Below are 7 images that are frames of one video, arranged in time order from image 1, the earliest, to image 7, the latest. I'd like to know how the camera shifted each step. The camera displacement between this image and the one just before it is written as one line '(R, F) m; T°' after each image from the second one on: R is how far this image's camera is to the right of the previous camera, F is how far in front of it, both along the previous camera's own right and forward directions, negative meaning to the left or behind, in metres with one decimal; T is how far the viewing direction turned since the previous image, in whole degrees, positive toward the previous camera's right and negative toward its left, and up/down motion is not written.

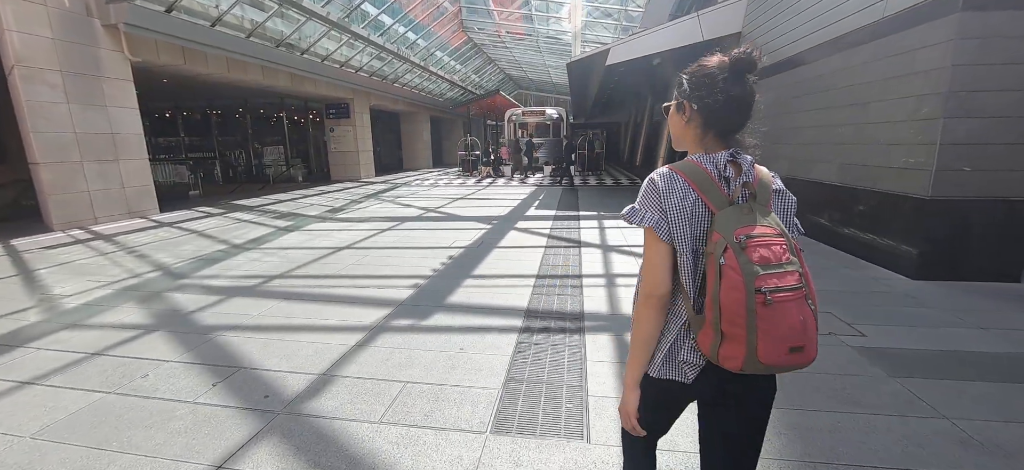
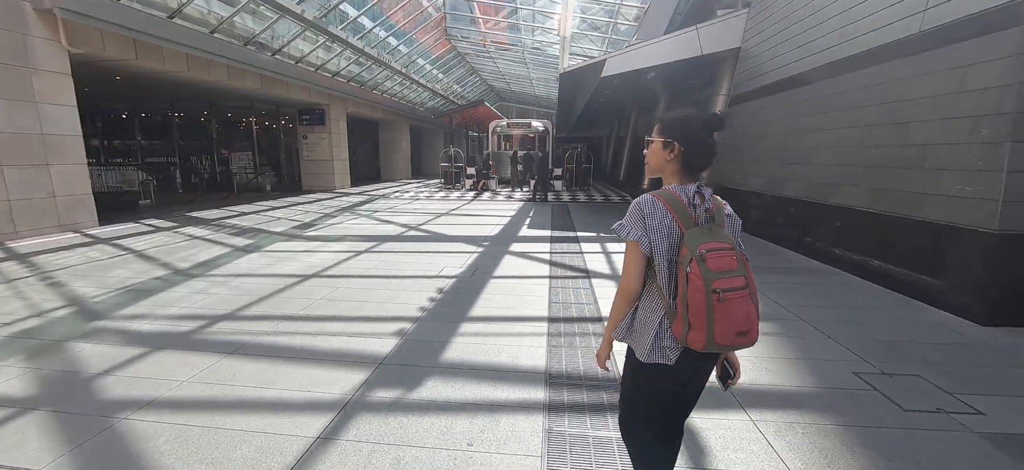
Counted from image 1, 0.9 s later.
(-0.3, +0.7) m; +3°
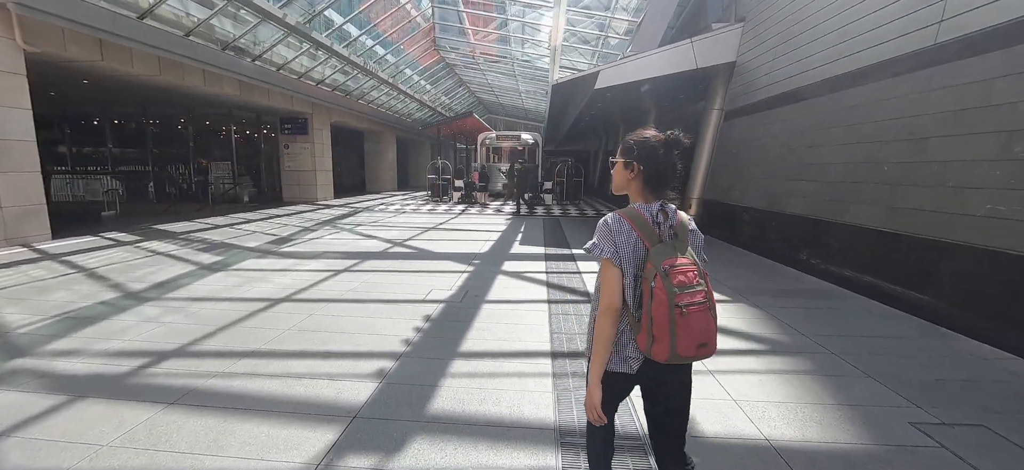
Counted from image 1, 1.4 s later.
(-0.1, +0.4) m; +2°
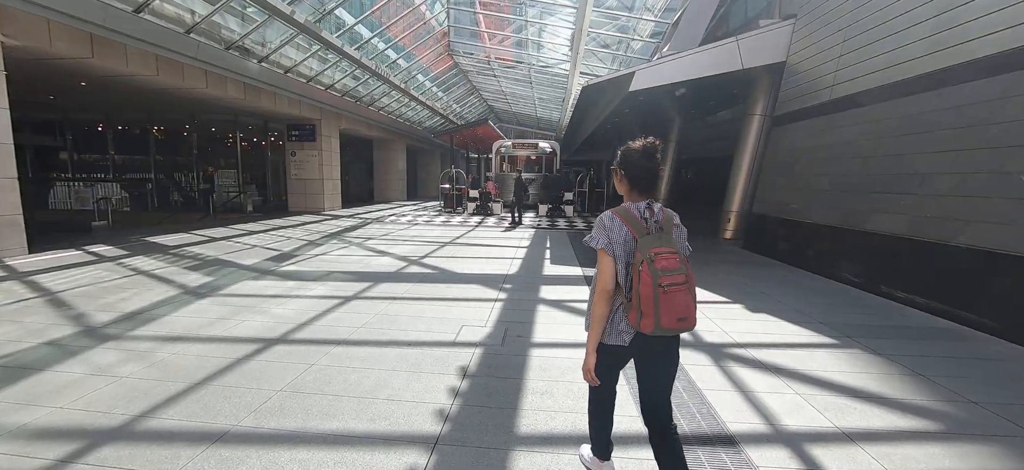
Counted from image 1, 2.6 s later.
(-0.5, +0.9) m; -1°
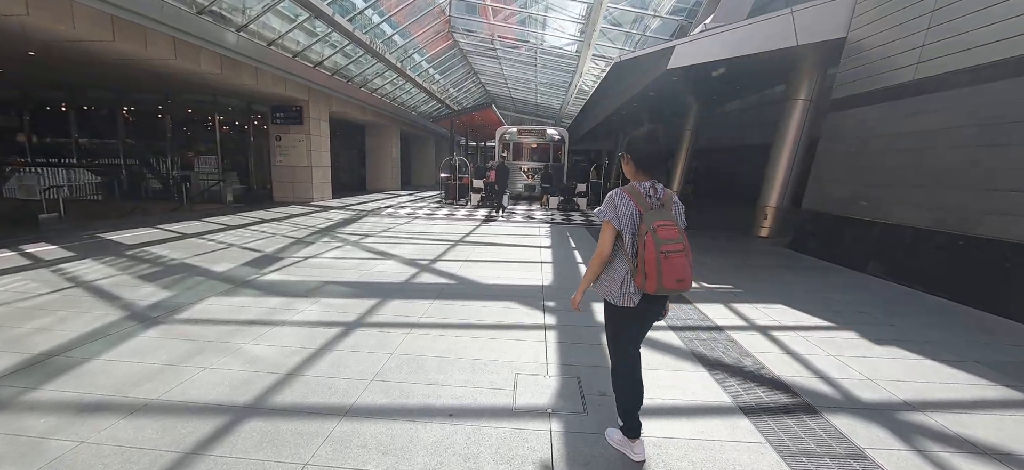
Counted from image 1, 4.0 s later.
(-0.7, +1.1) m; +2°
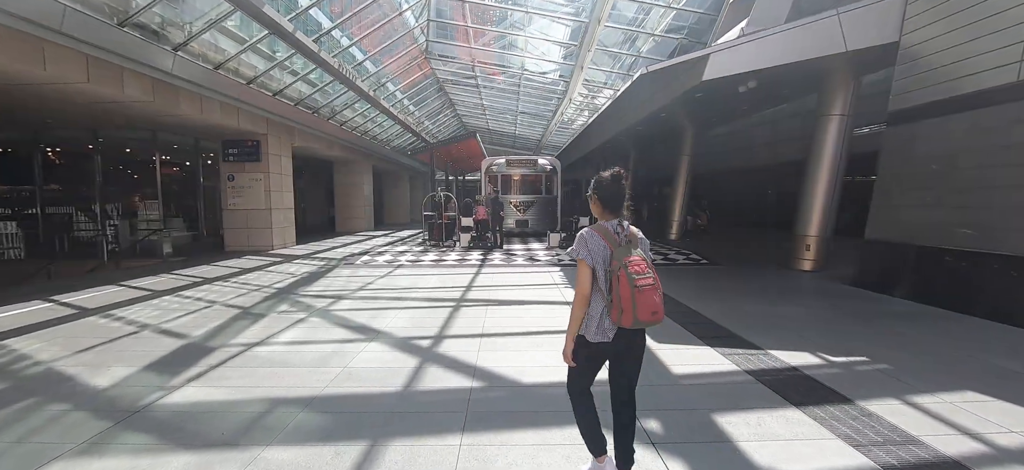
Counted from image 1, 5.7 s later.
(-0.7, +1.6) m; +4°
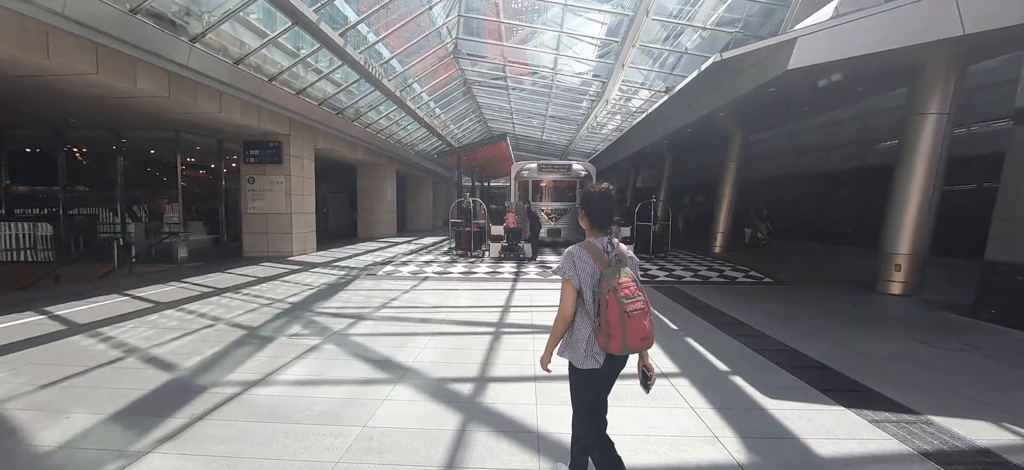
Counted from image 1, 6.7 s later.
(-0.5, +0.9) m; -3°
